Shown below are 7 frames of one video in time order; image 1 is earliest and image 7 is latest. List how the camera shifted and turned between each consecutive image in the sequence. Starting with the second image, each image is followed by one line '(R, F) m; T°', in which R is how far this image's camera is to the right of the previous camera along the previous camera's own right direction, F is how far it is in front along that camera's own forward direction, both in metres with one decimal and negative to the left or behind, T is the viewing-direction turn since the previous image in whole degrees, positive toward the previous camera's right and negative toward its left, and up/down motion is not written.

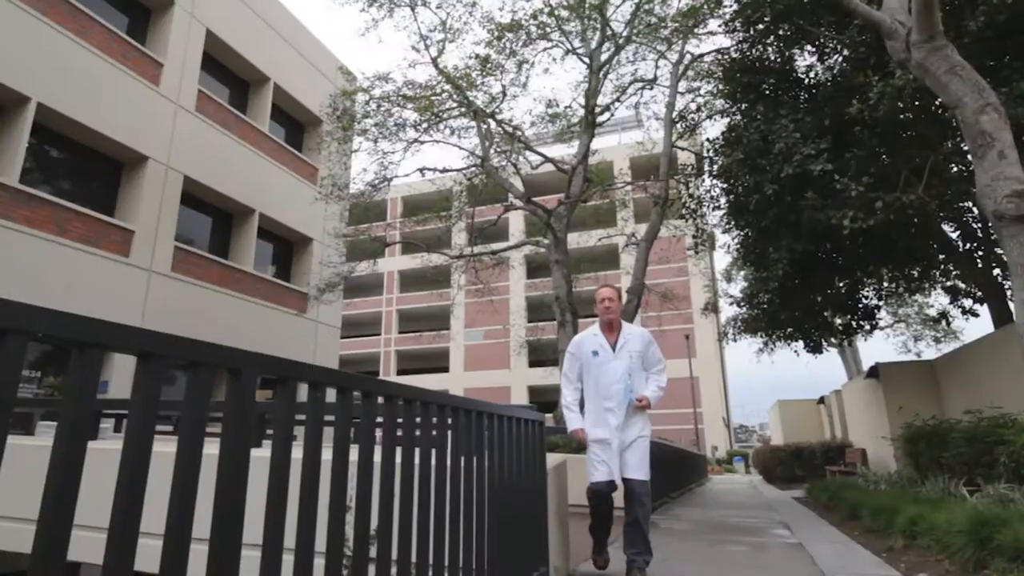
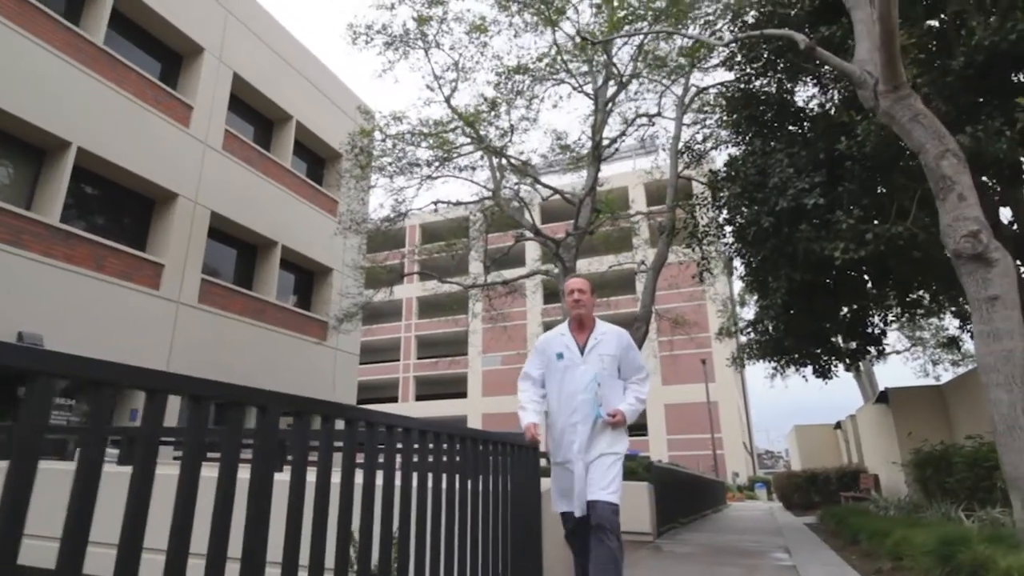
(+0.1, -0.3) m; -2°
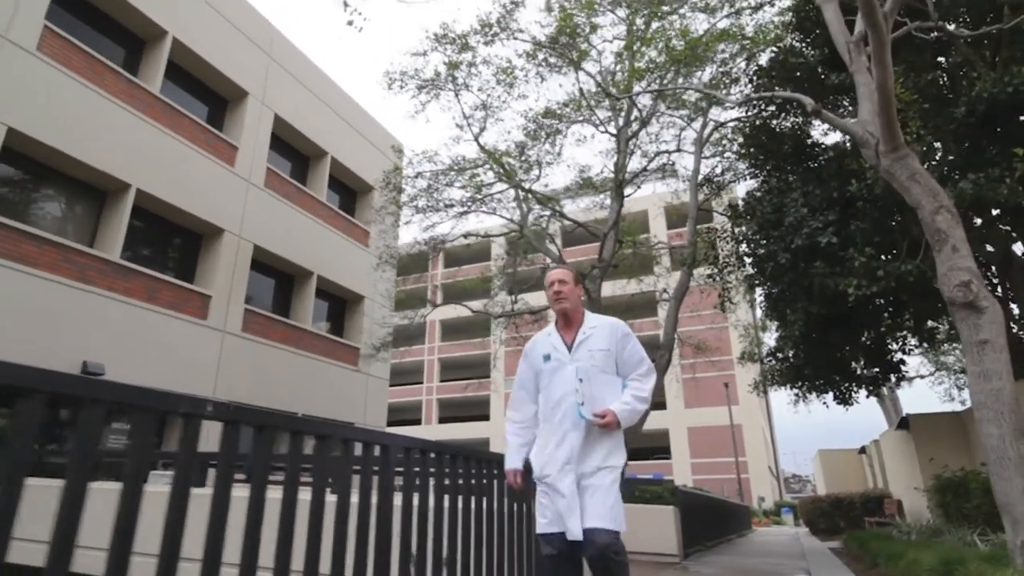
(-0.1, -0.5) m; -2°
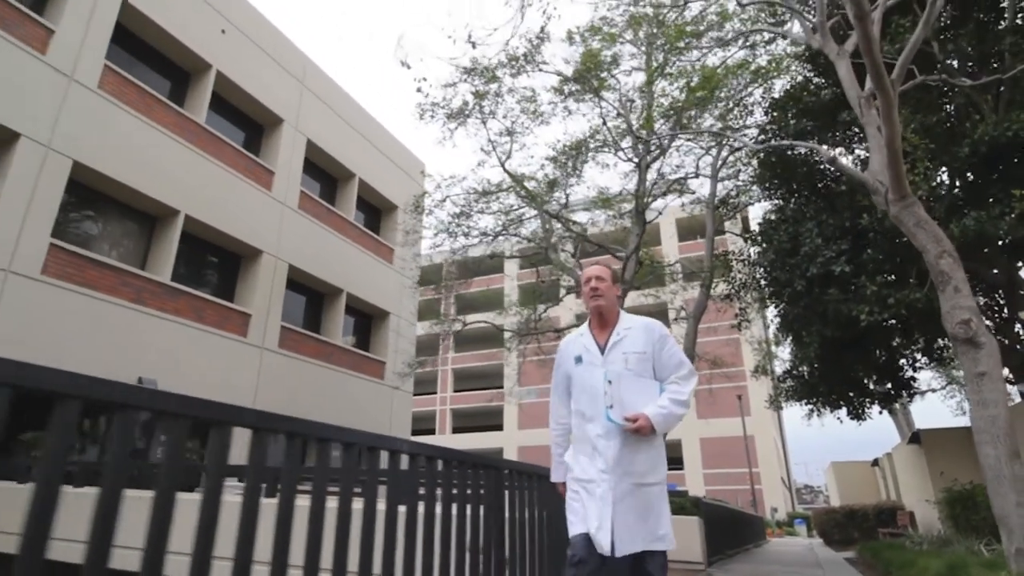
(-0.3, -0.5) m; -1°
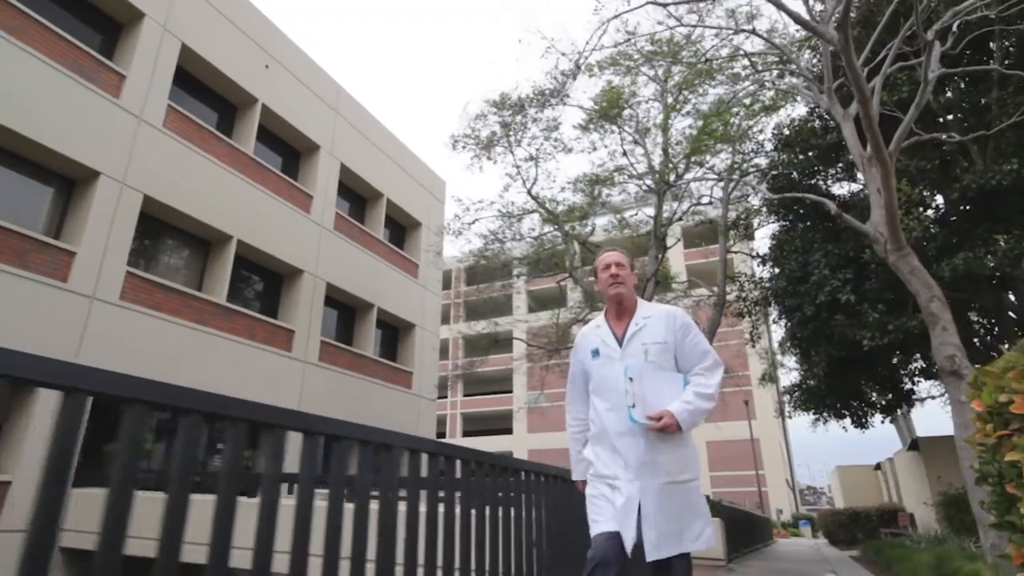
(-0.5, -0.8) m; 0°
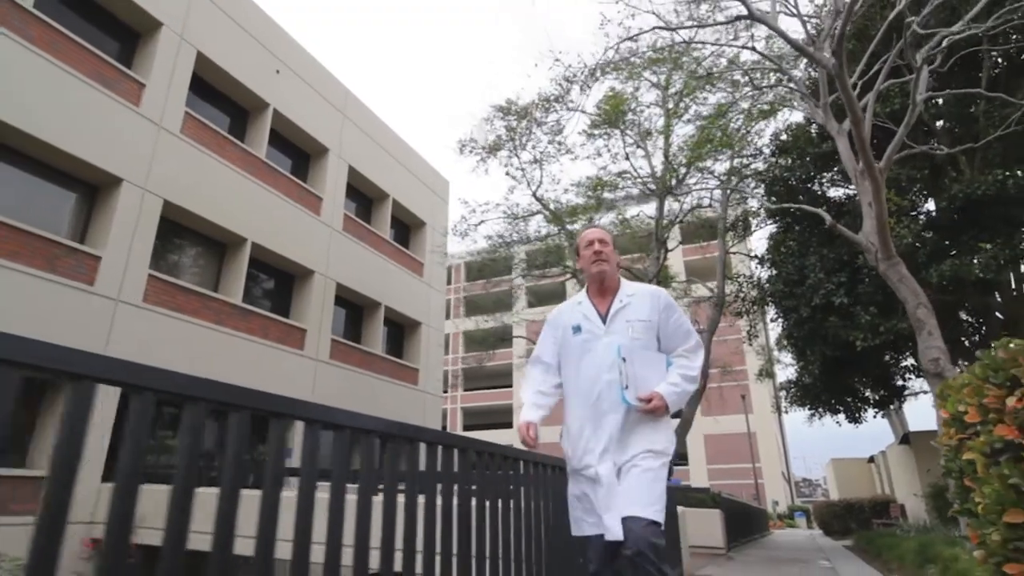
(-0.2, -0.4) m; 0°
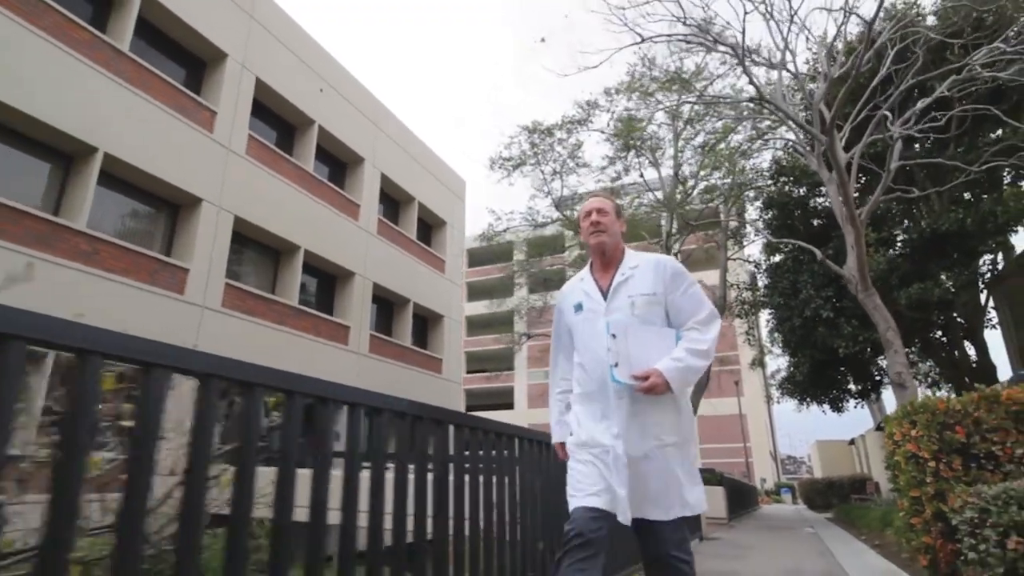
(-0.8, -1.4) m; +1°
